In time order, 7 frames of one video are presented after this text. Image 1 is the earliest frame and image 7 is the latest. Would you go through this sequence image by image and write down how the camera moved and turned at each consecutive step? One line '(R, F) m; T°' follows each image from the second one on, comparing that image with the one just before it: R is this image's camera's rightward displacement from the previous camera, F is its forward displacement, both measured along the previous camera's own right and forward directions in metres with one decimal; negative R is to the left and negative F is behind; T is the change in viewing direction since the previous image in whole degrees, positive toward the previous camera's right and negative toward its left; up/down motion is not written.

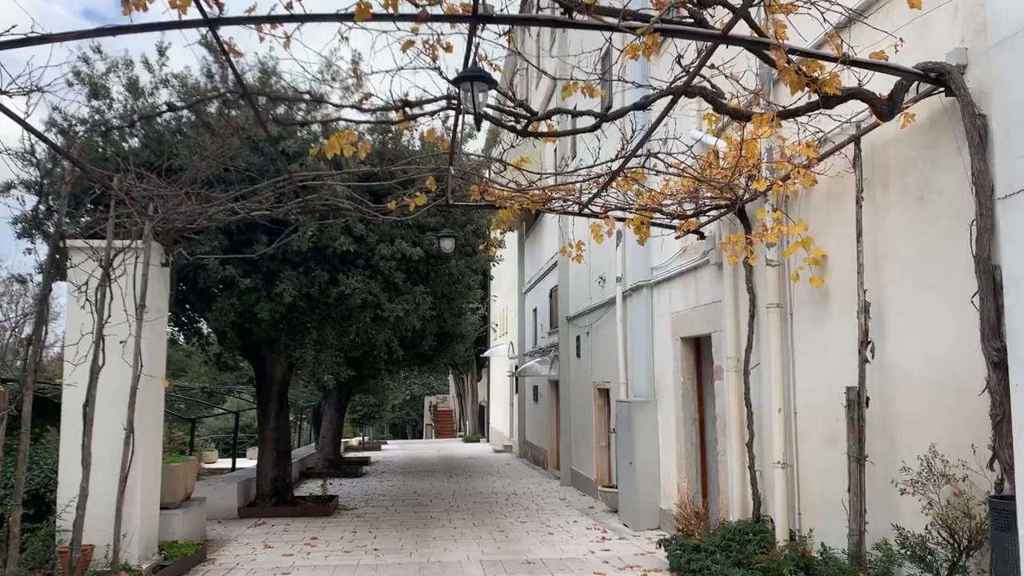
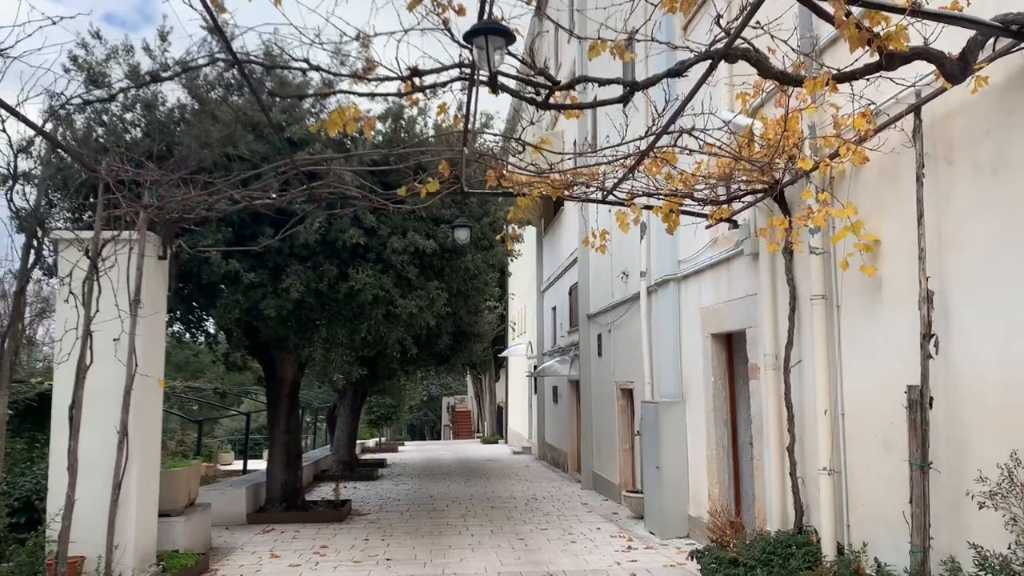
(0.0, +0.5) m; -1°
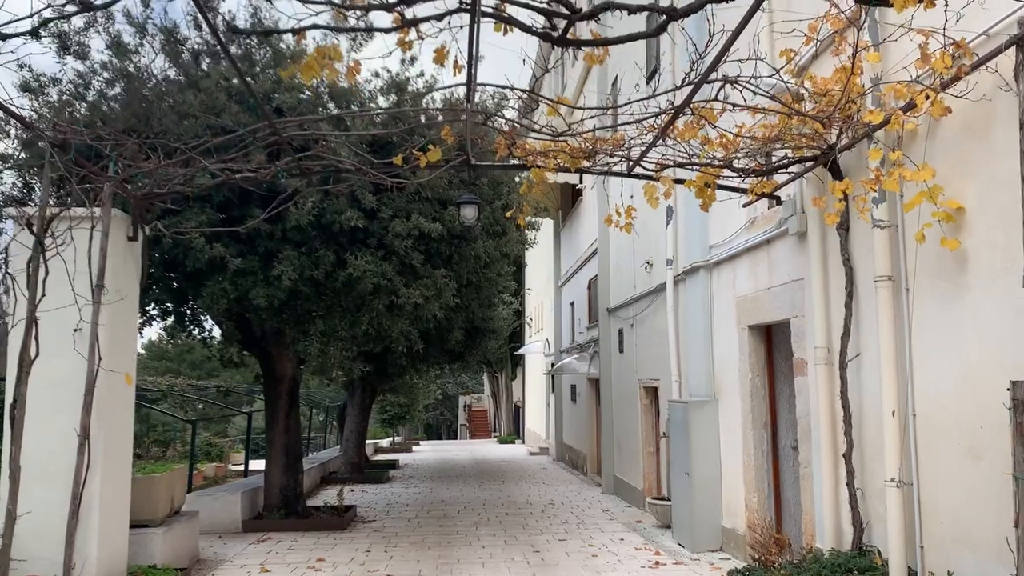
(0.0, +0.8) m; -1°
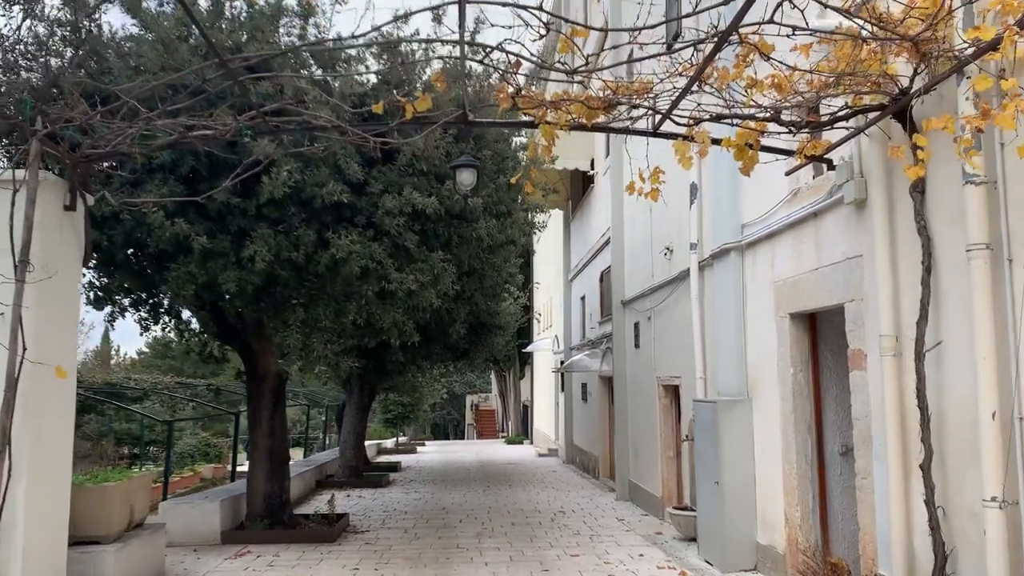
(0.0, +0.9) m; -1°
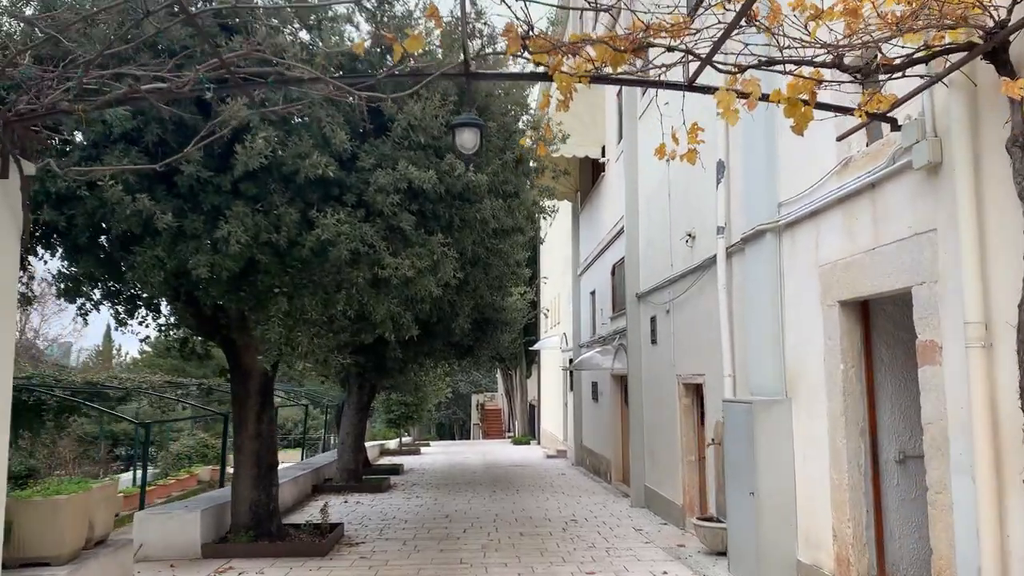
(0.0, +0.8) m; 0°
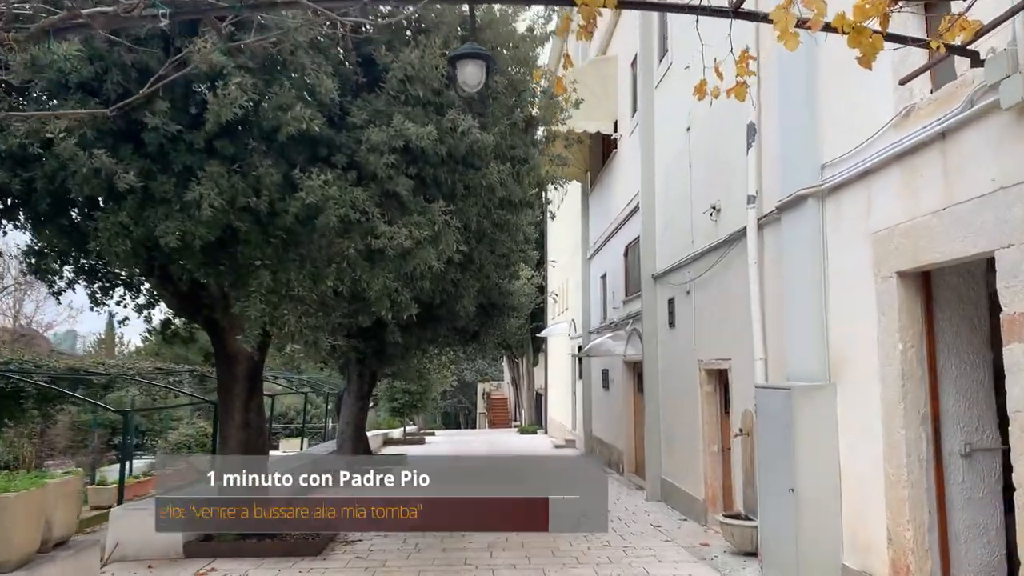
(0.0, +0.7) m; 0°
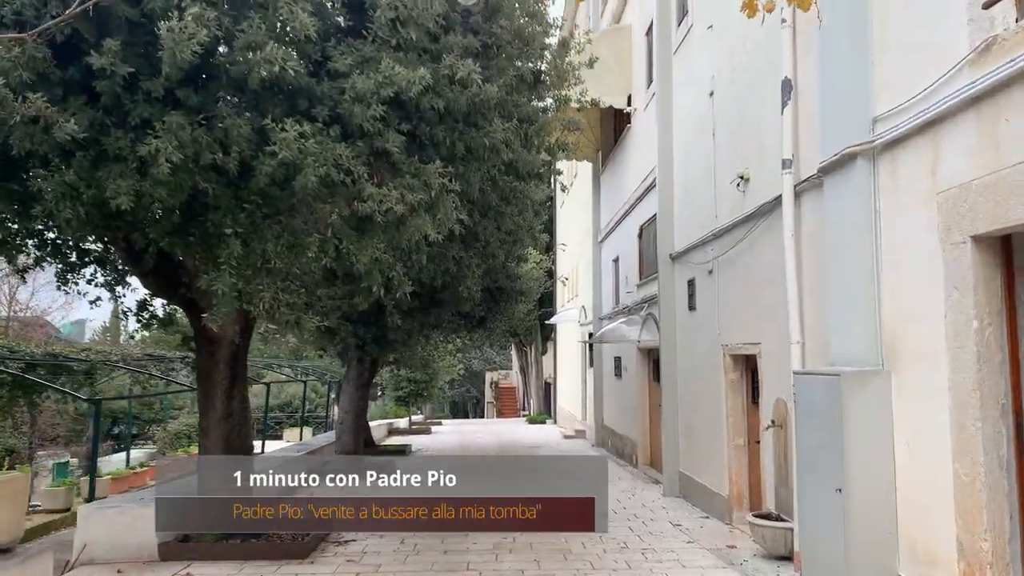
(0.0, +0.7) m; -1°
